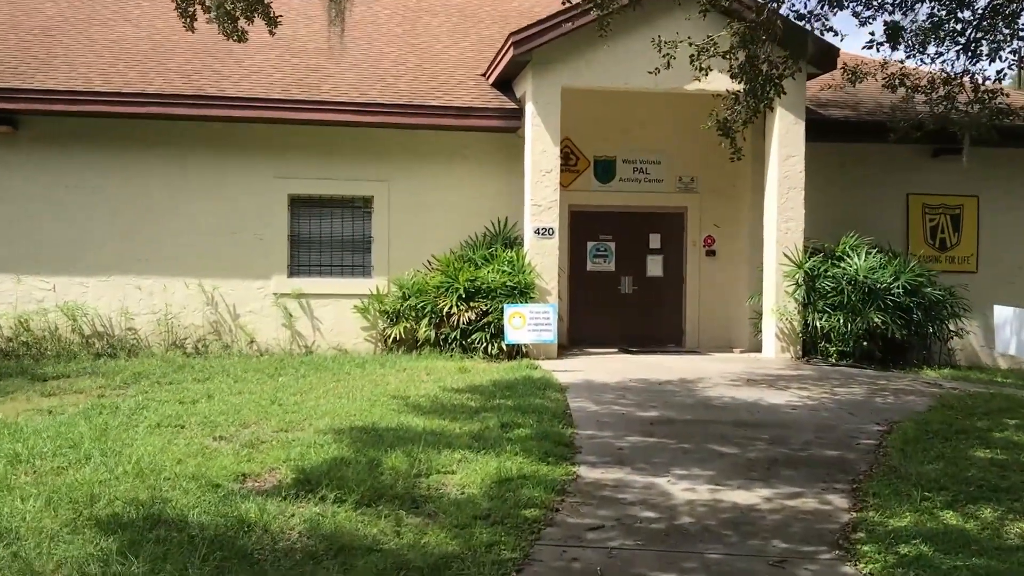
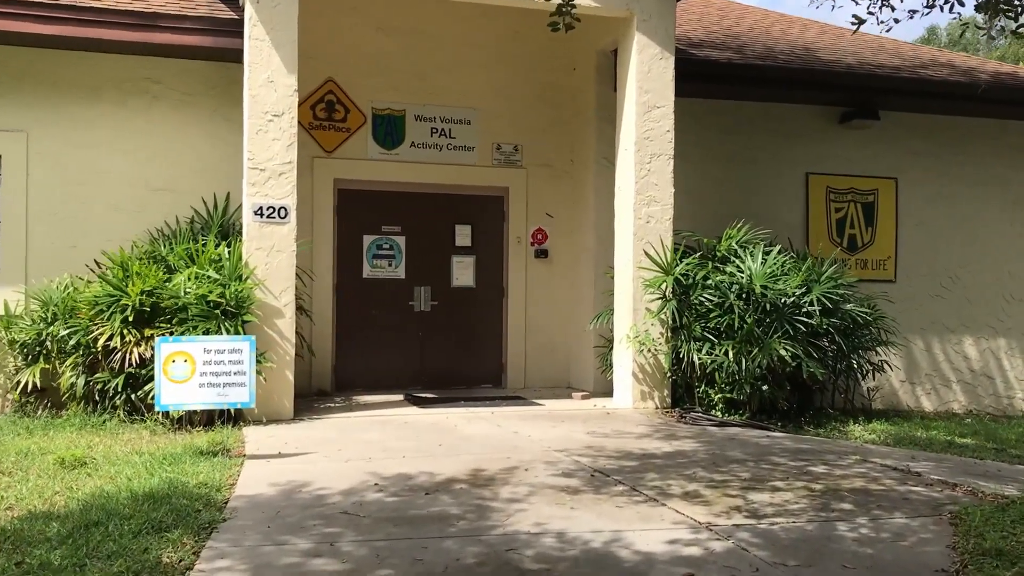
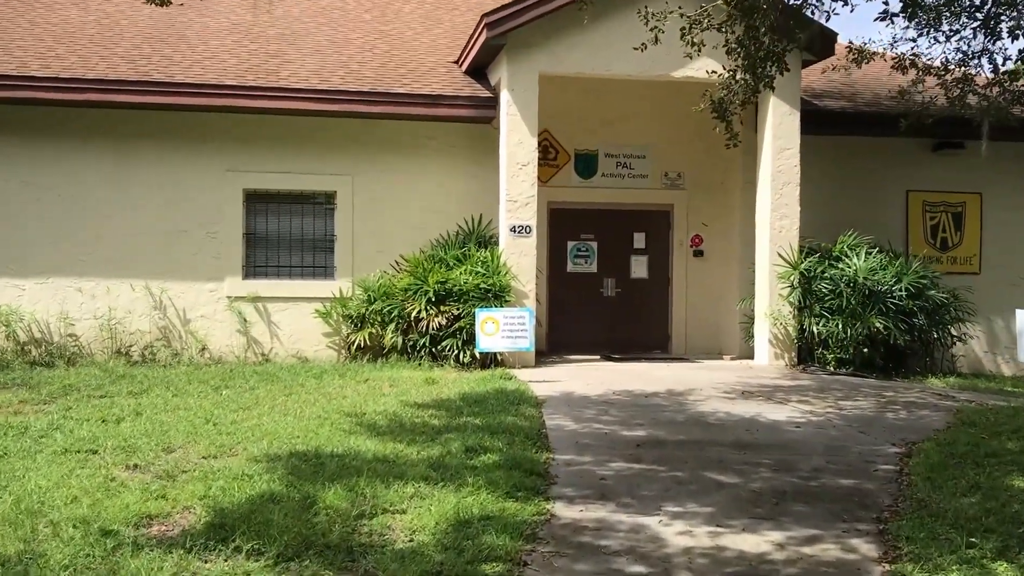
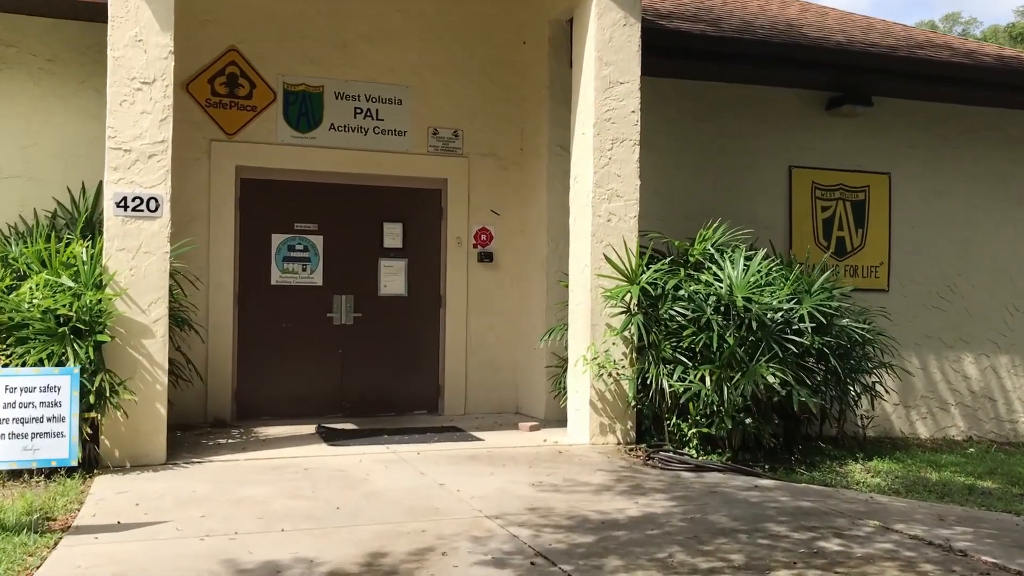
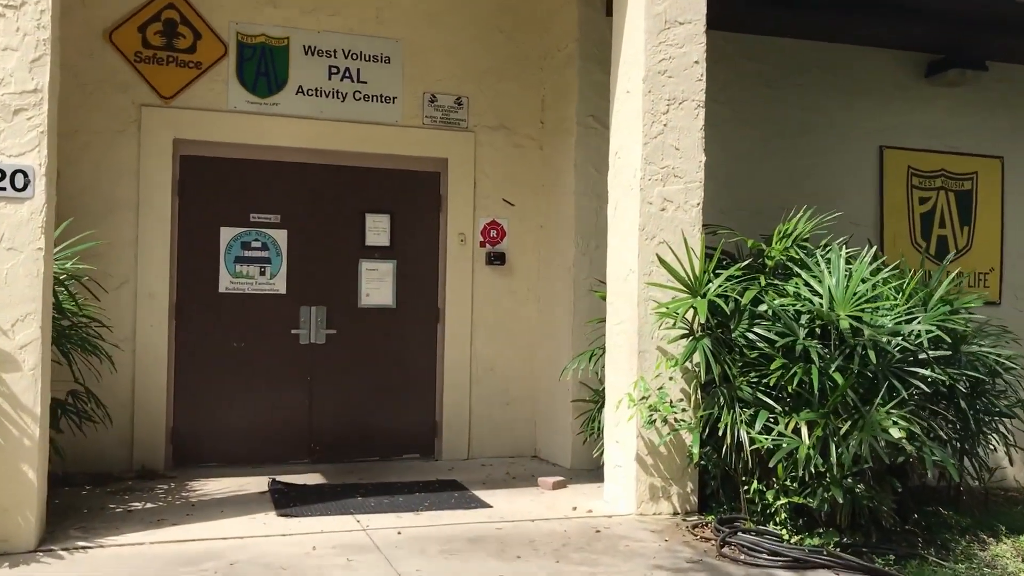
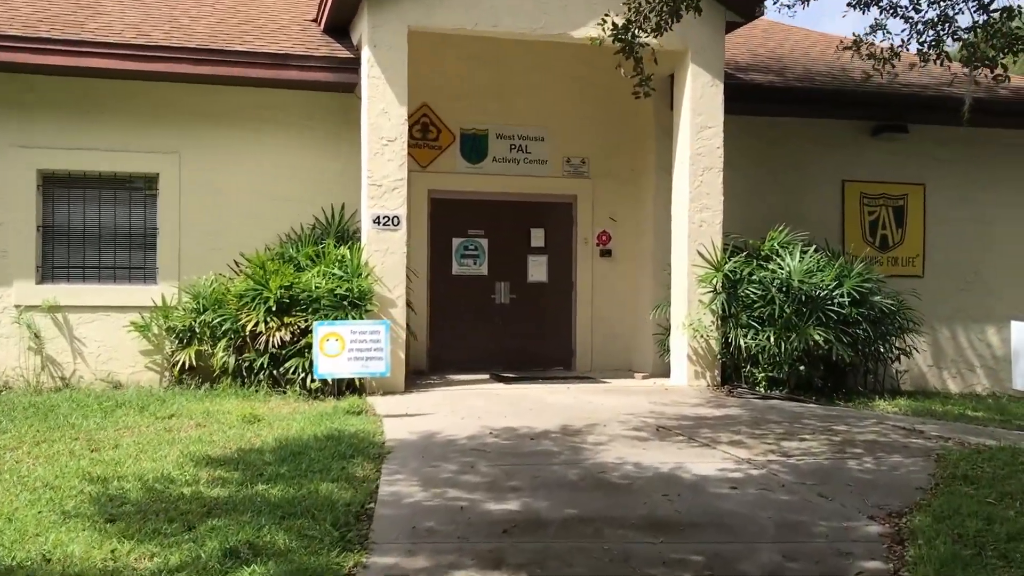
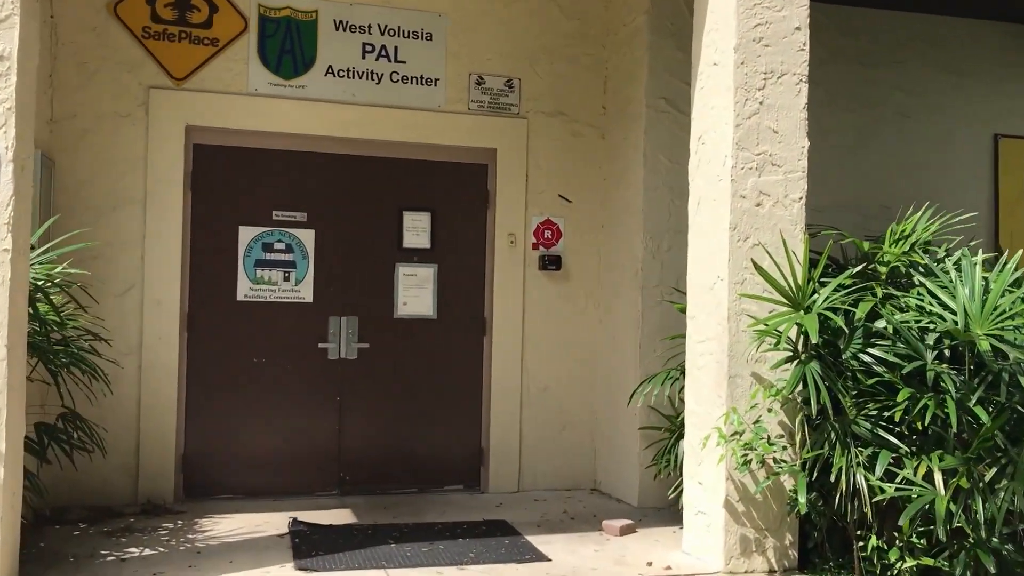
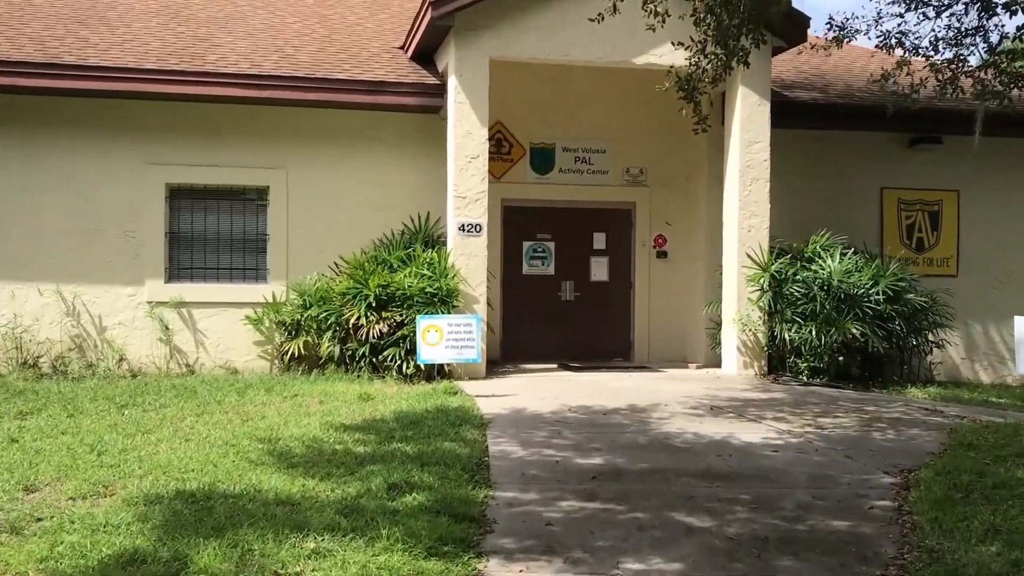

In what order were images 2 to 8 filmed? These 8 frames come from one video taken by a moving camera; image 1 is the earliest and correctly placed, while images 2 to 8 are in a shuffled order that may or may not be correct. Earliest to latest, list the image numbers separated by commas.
3, 8, 6, 2, 4, 5, 7
